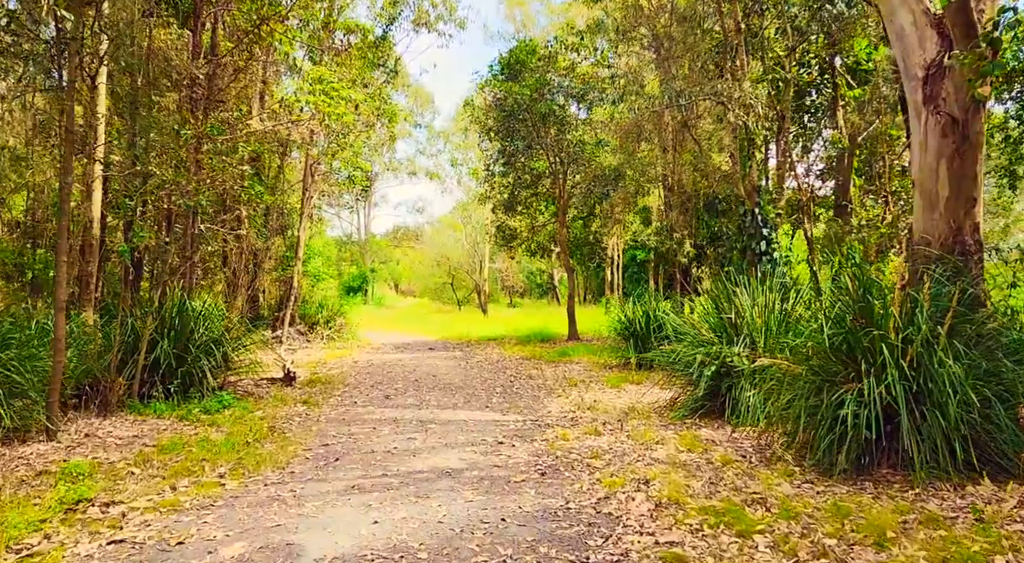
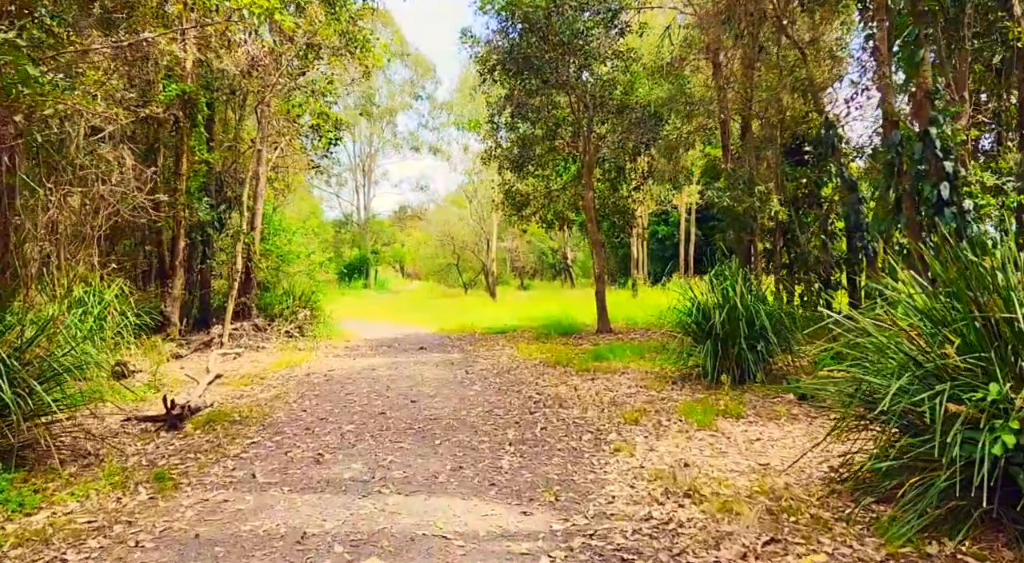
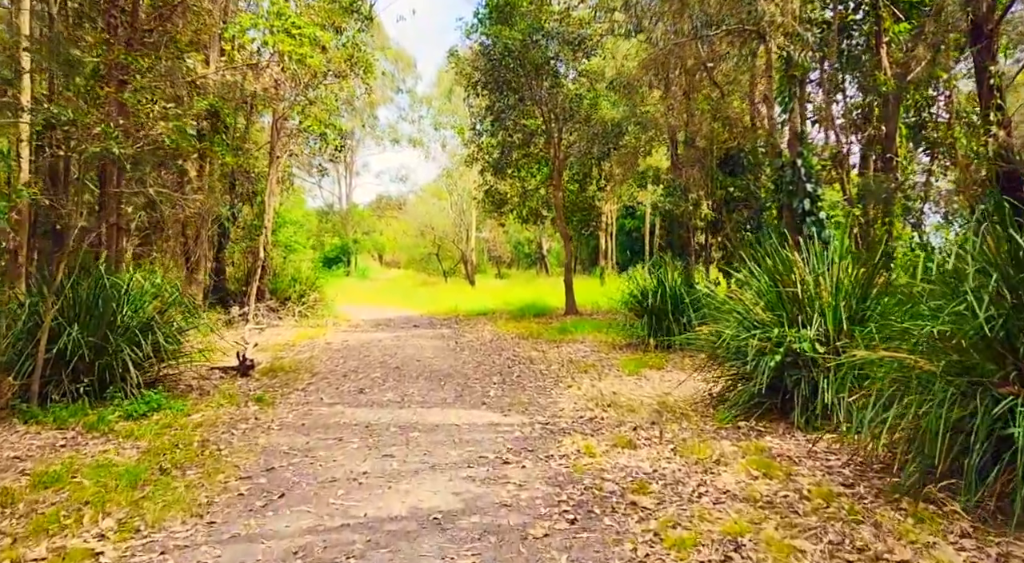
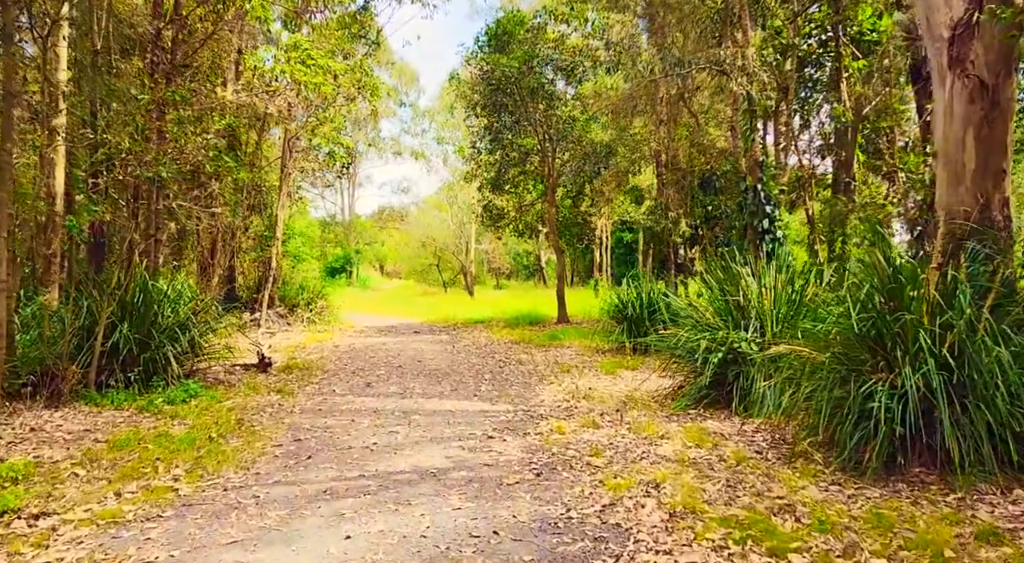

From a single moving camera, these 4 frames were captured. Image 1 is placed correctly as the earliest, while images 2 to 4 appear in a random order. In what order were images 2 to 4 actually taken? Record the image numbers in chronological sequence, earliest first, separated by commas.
4, 3, 2
